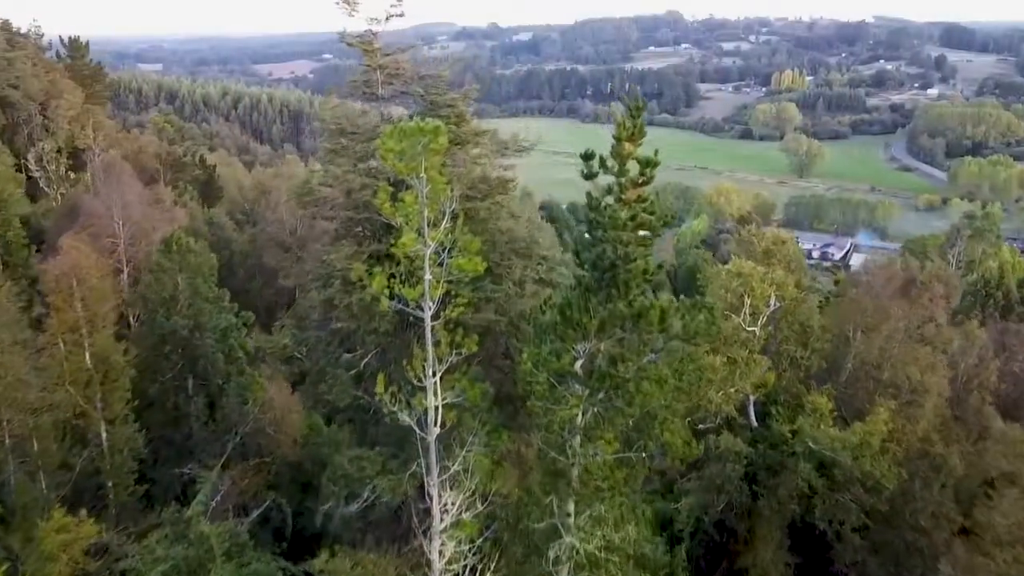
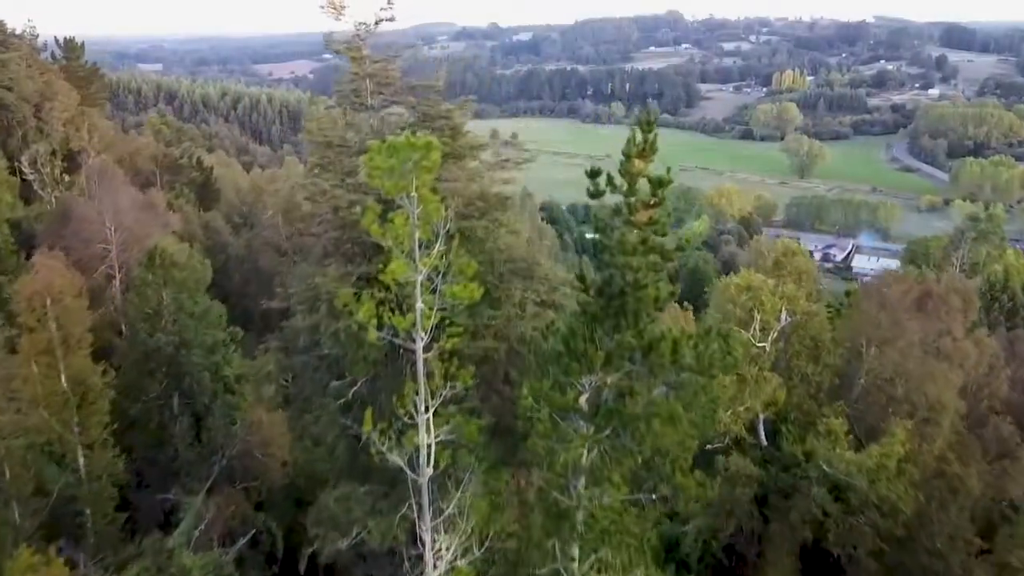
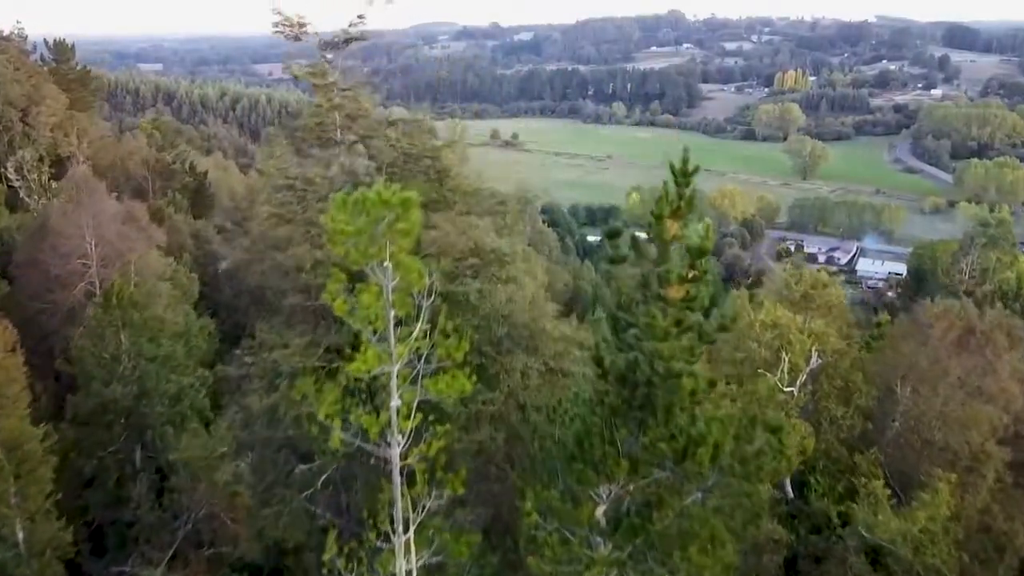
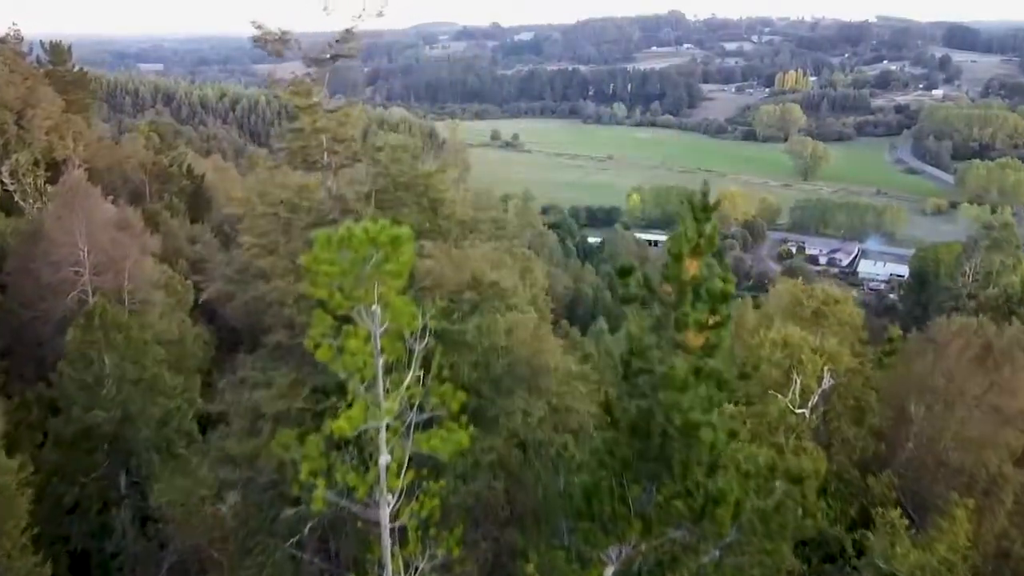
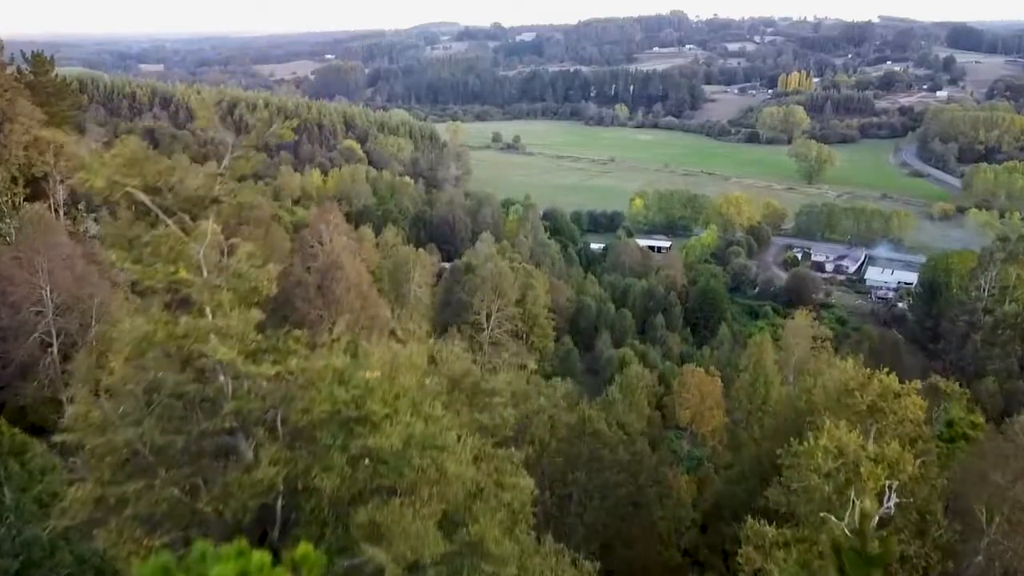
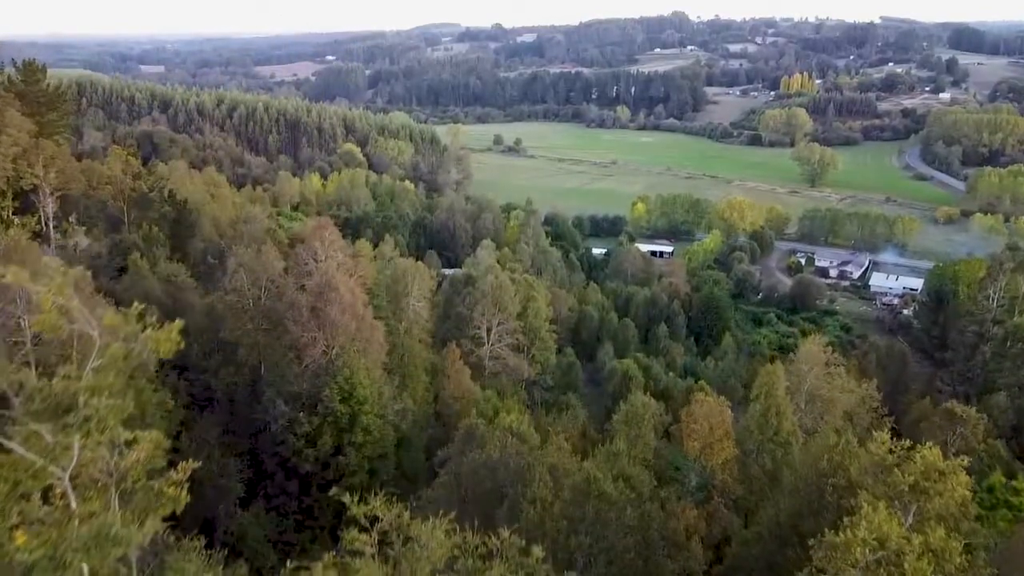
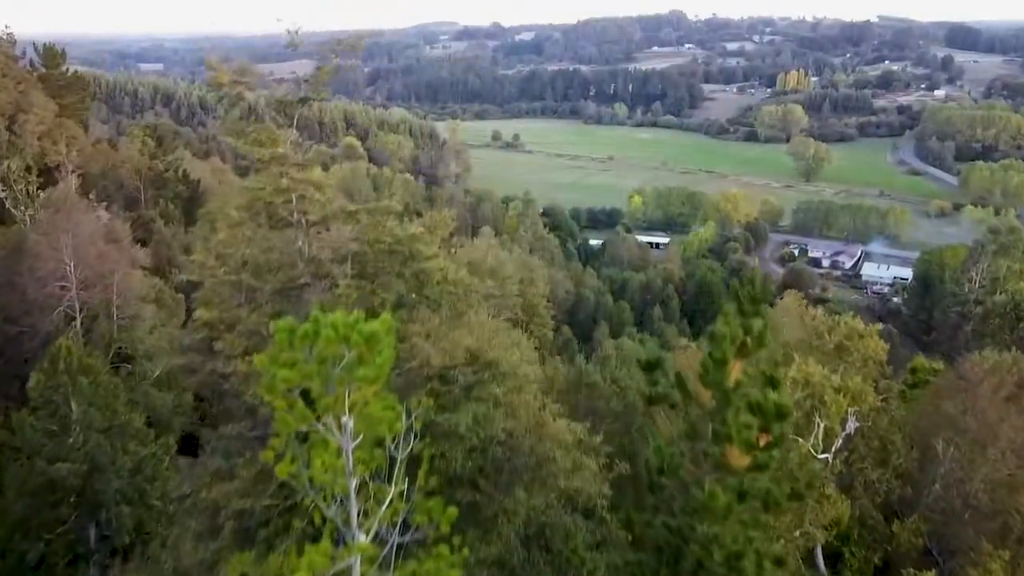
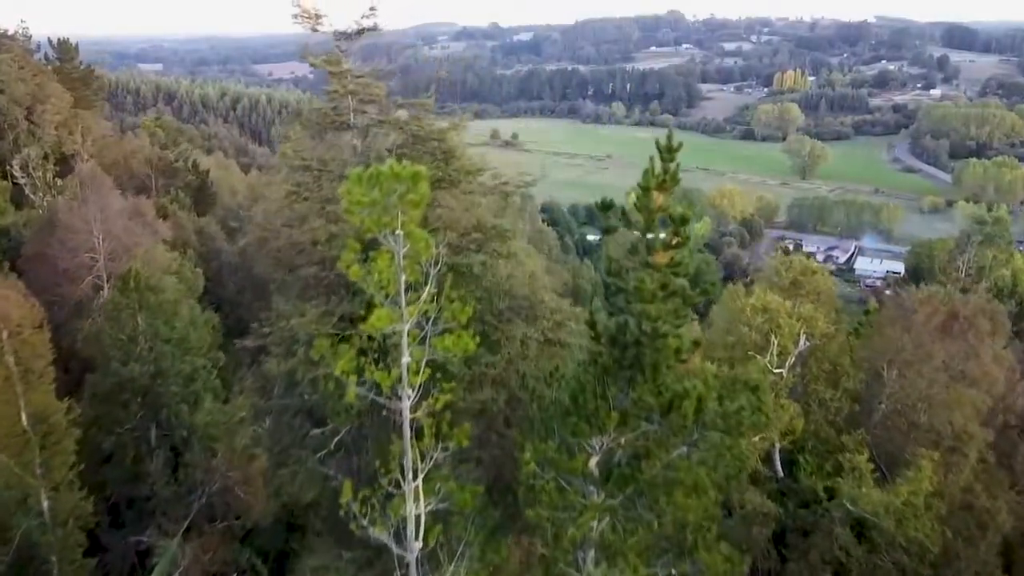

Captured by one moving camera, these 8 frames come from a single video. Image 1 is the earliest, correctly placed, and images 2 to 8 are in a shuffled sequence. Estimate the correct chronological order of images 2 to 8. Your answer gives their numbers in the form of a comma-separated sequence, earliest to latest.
2, 8, 3, 4, 7, 5, 6
